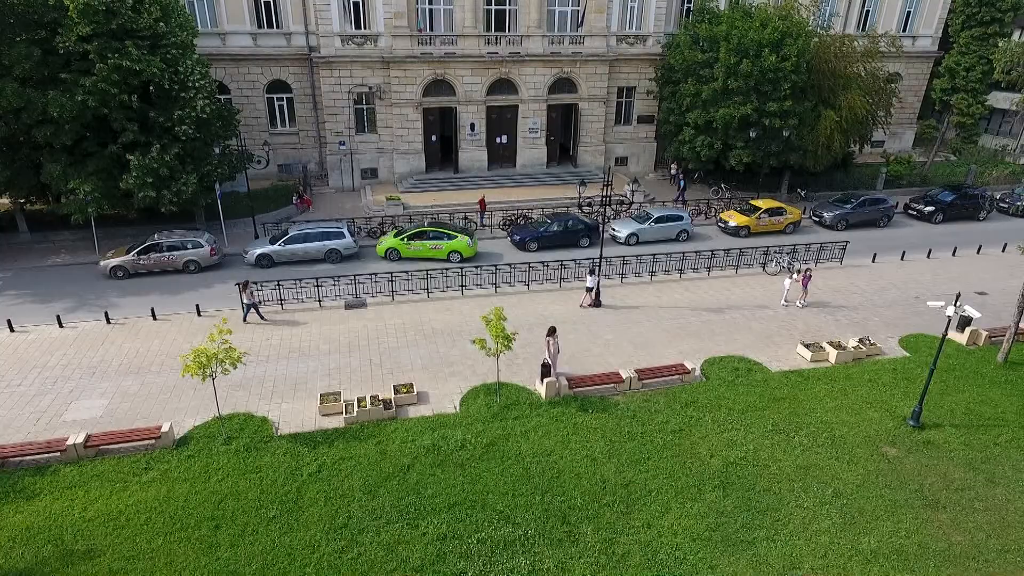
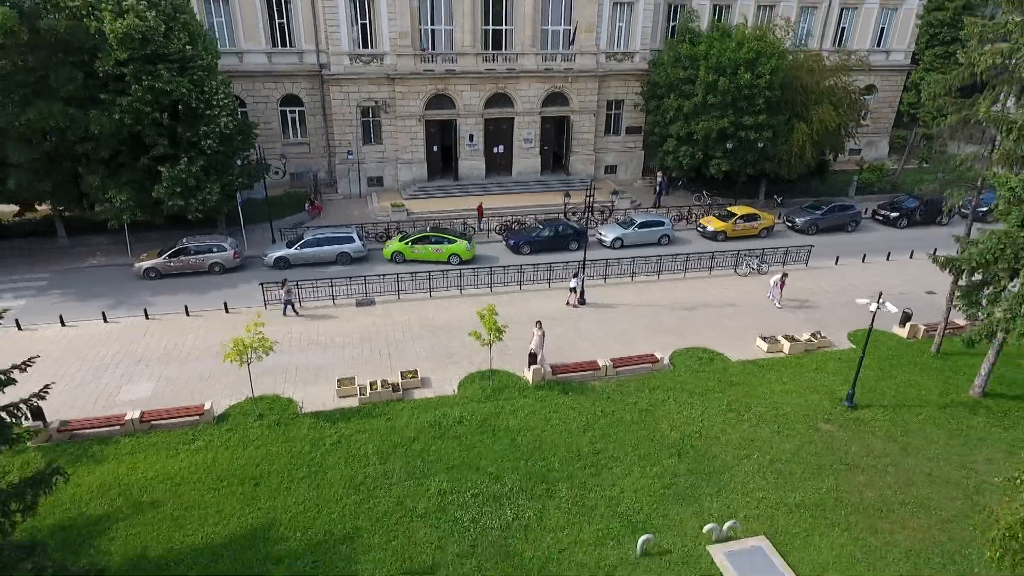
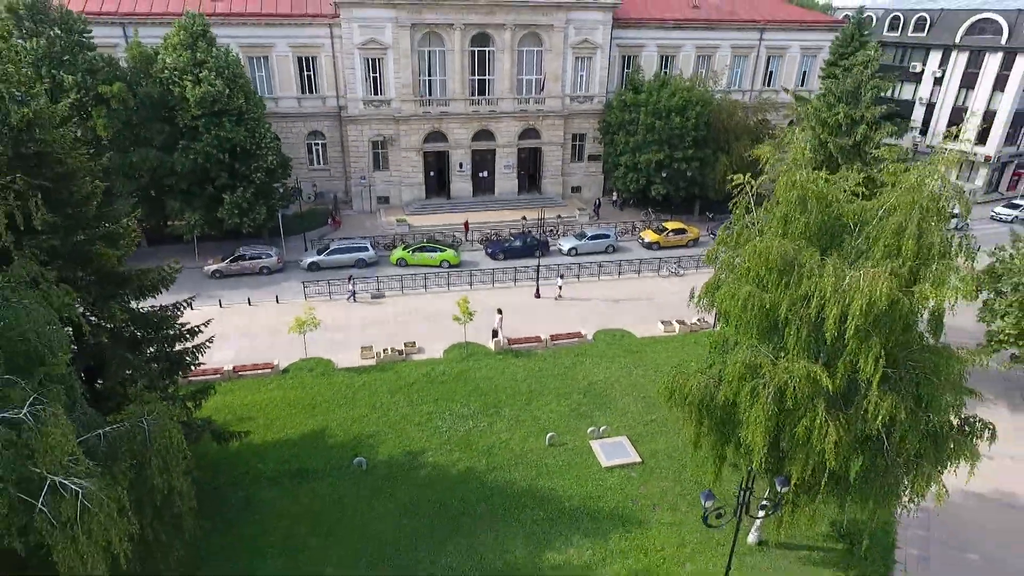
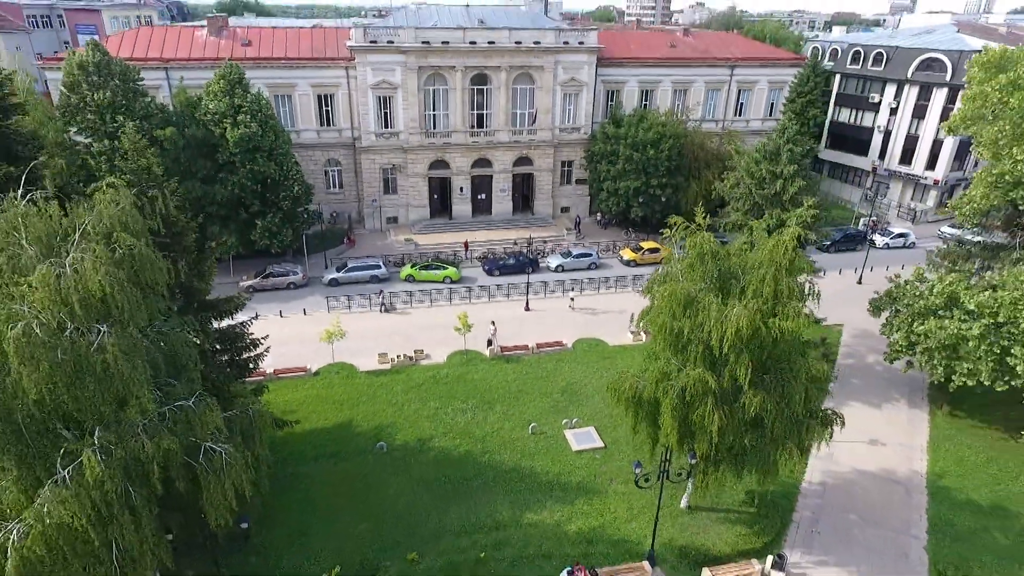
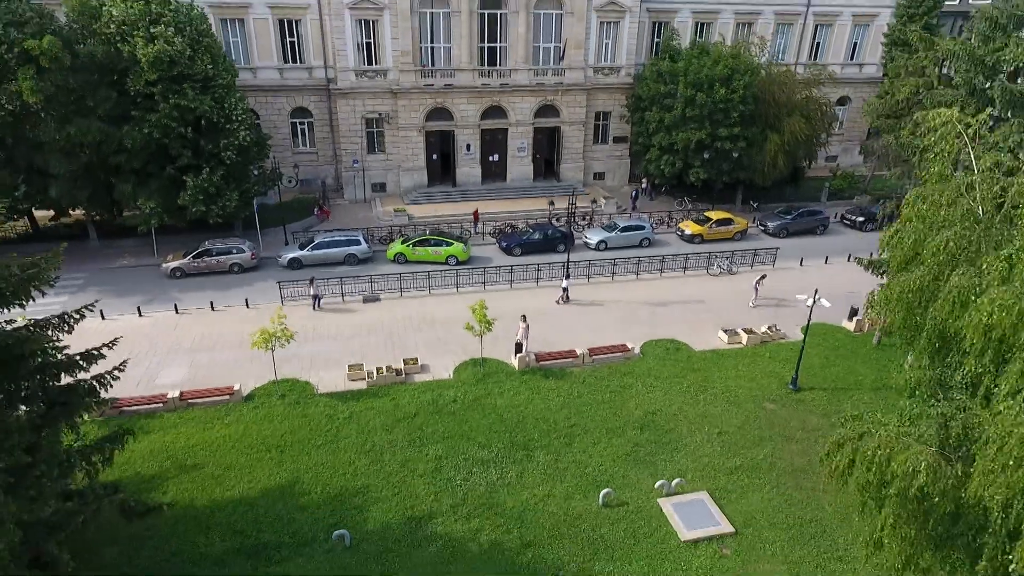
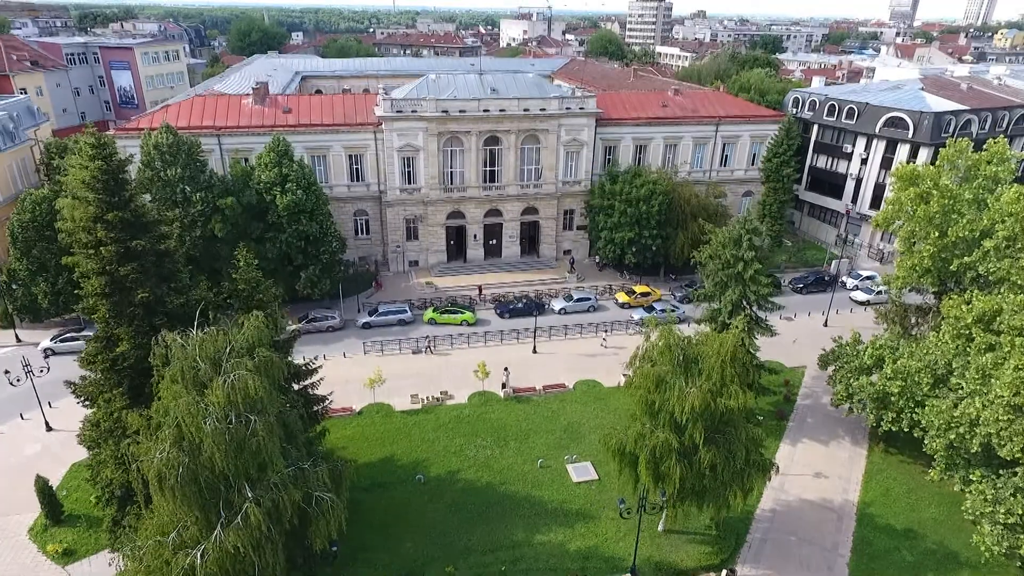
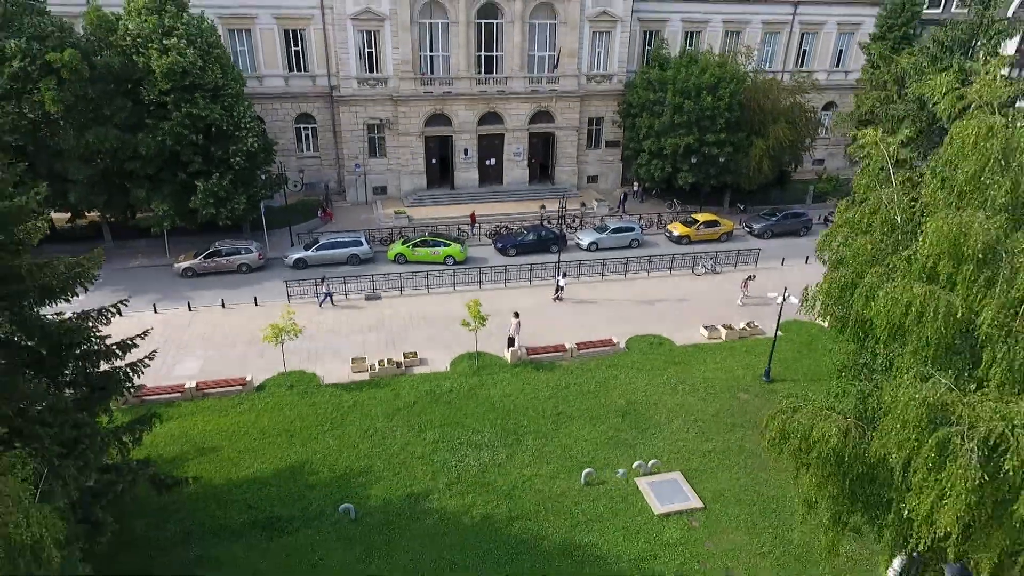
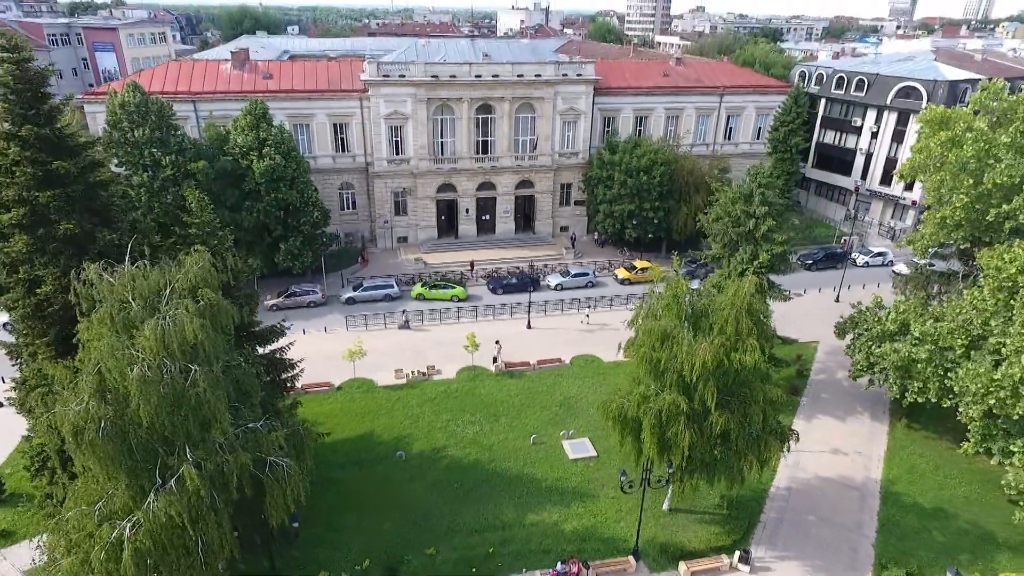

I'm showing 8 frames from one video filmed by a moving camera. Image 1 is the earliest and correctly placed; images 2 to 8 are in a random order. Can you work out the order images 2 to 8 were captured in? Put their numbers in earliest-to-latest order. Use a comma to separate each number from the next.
2, 5, 7, 3, 4, 8, 6
